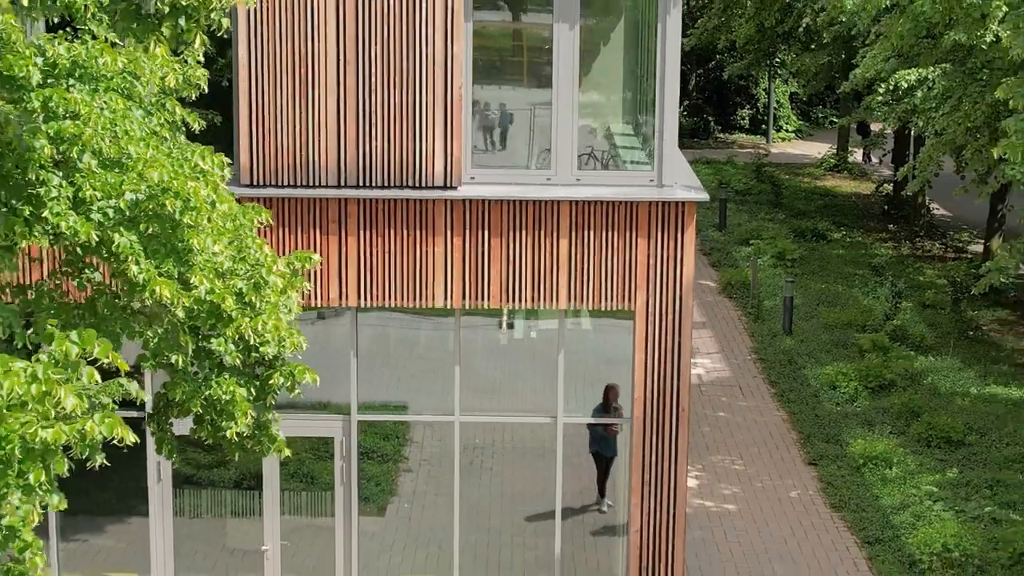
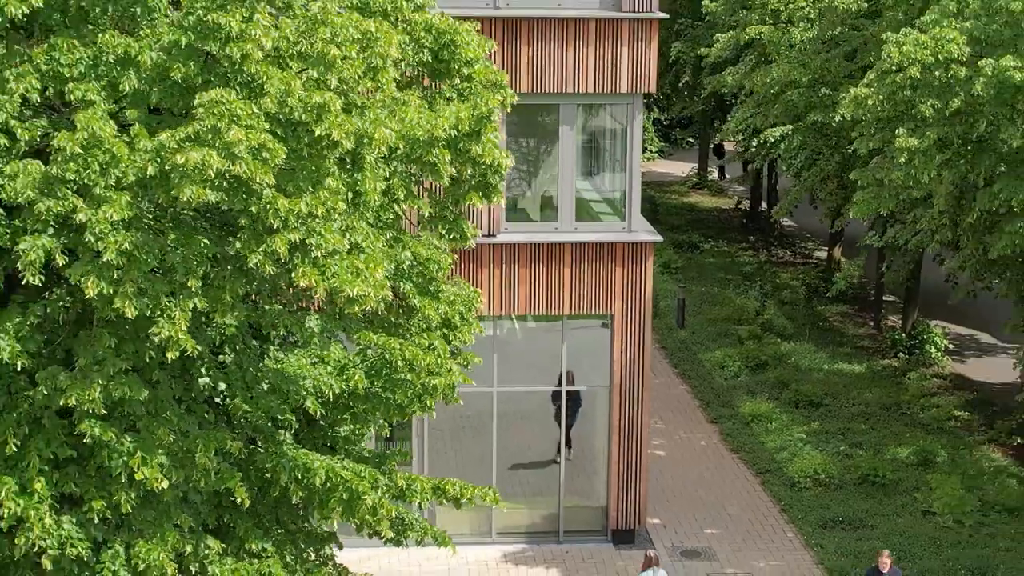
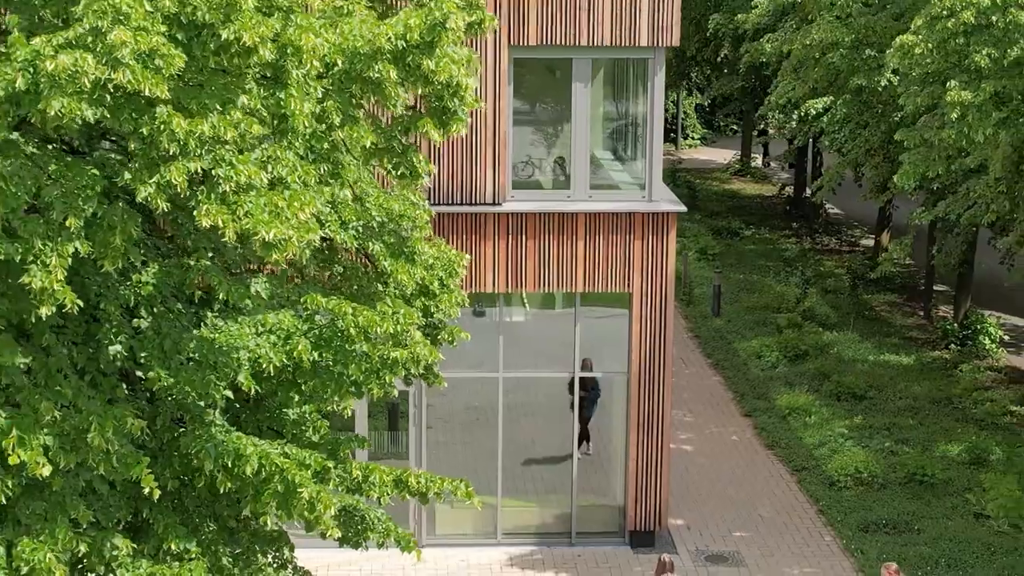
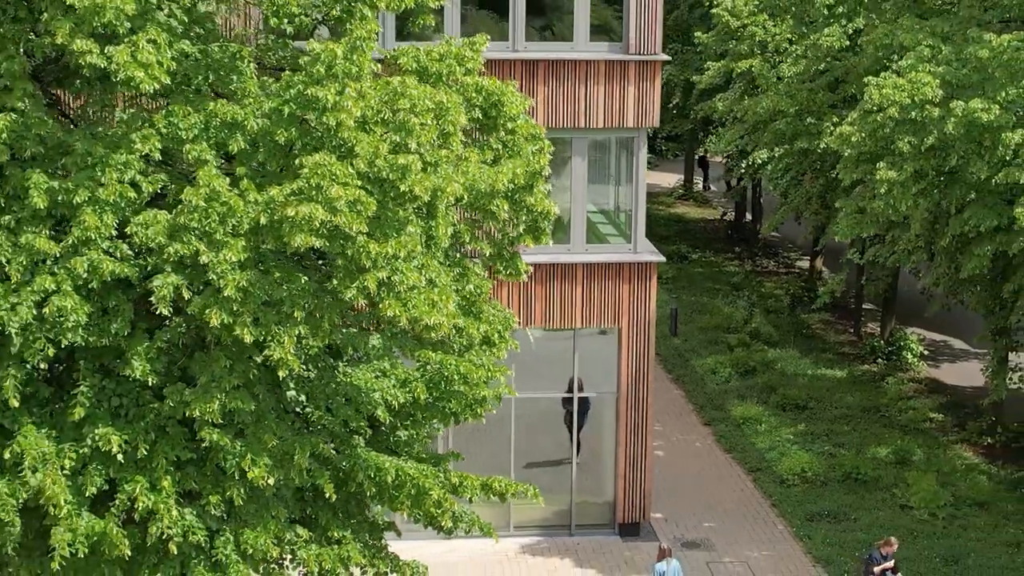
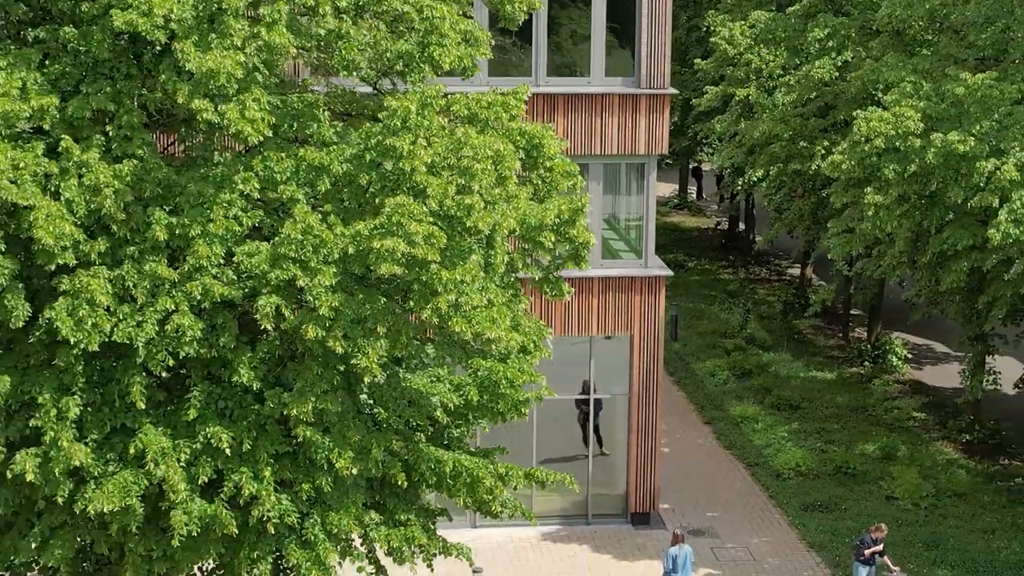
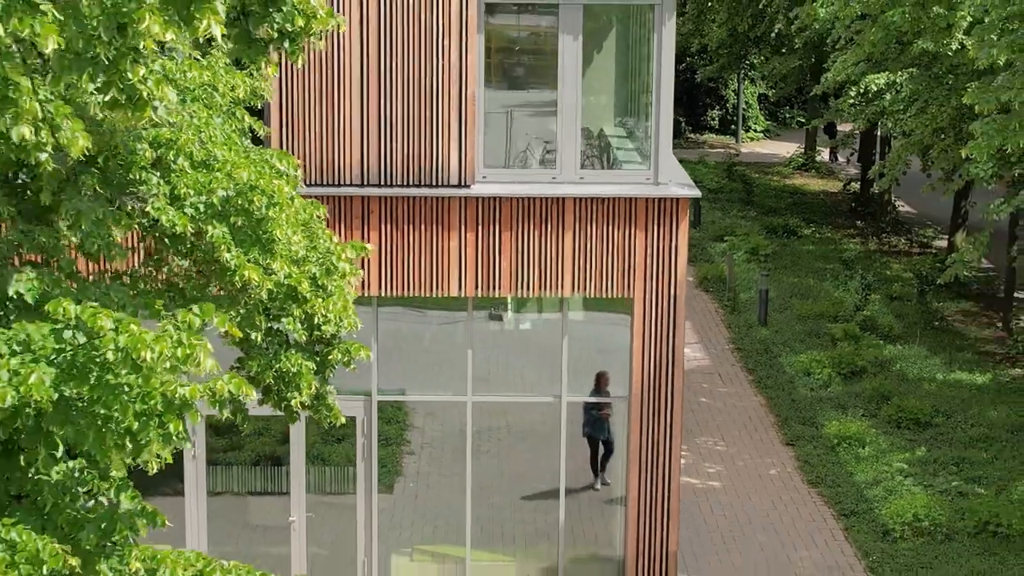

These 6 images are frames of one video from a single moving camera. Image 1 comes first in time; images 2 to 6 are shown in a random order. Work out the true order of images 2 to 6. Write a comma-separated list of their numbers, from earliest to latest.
6, 3, 2, 4, 5
